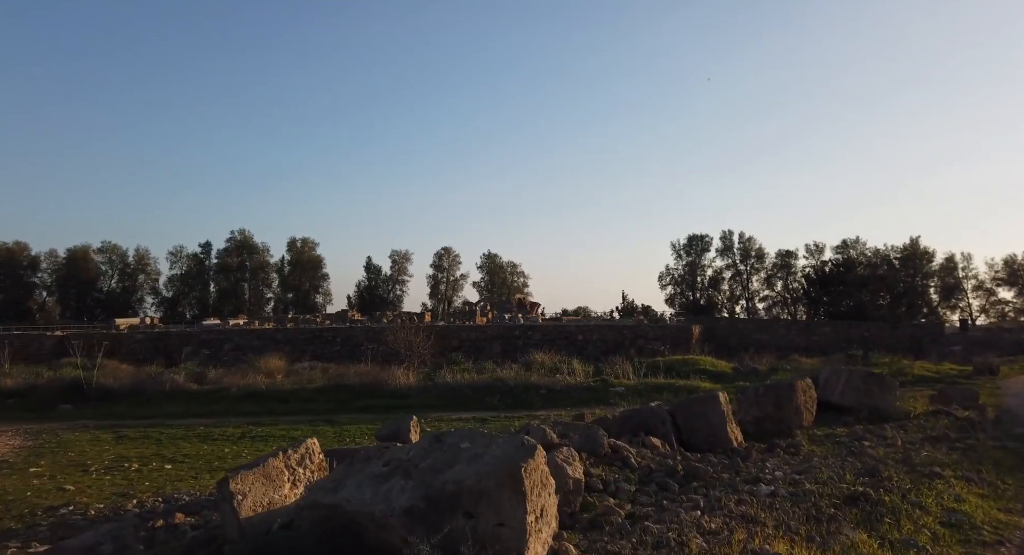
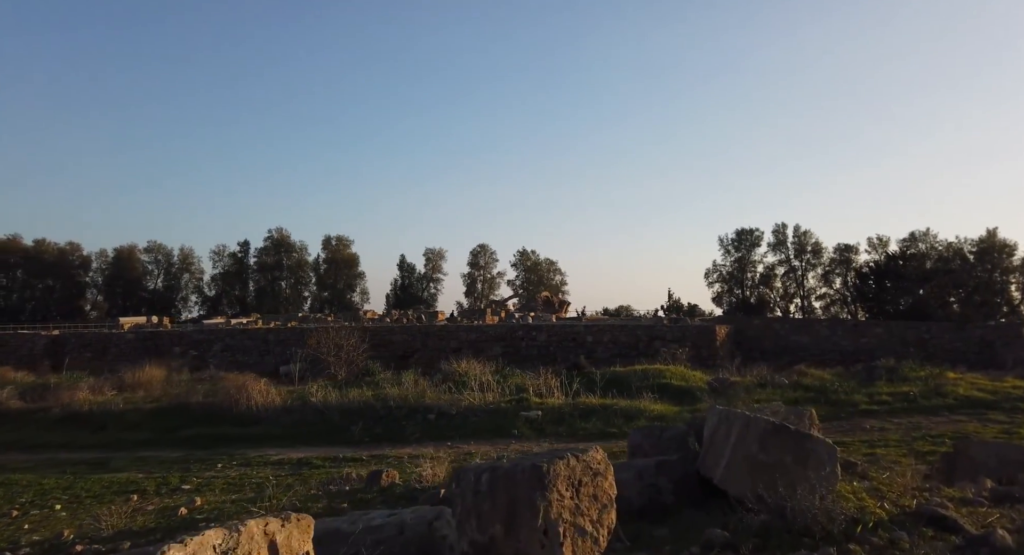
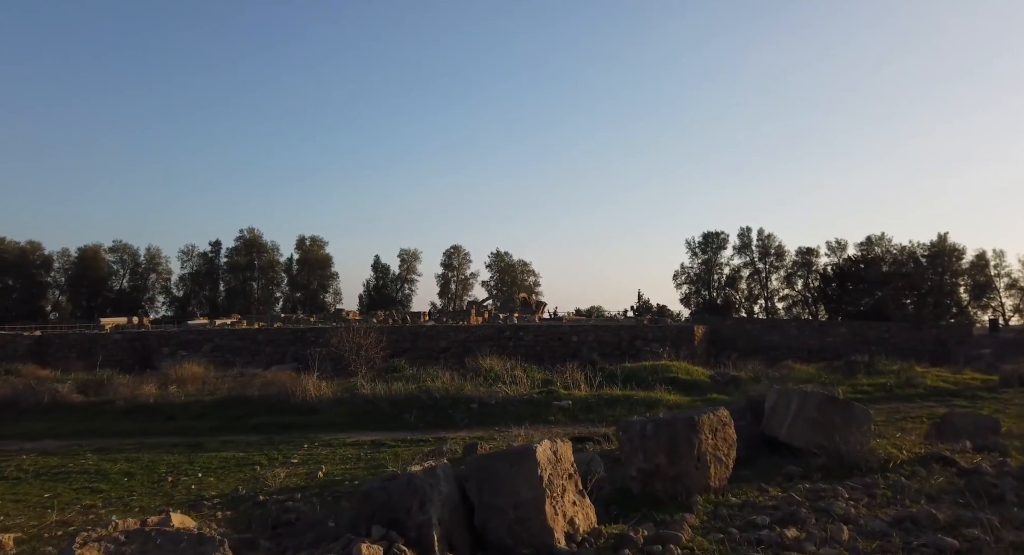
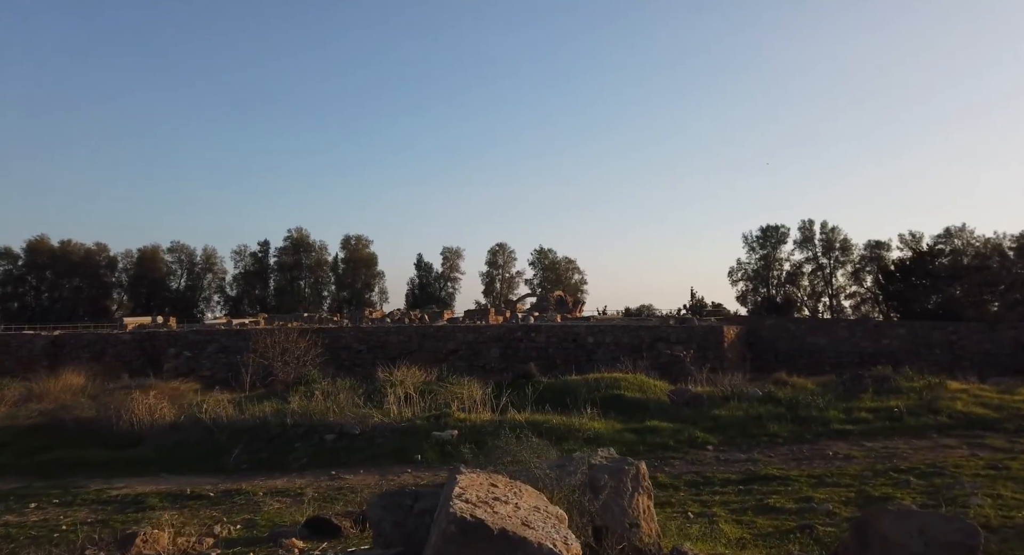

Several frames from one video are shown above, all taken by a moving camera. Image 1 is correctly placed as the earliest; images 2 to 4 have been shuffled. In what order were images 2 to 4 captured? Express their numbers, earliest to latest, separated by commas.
3, 2, 4
